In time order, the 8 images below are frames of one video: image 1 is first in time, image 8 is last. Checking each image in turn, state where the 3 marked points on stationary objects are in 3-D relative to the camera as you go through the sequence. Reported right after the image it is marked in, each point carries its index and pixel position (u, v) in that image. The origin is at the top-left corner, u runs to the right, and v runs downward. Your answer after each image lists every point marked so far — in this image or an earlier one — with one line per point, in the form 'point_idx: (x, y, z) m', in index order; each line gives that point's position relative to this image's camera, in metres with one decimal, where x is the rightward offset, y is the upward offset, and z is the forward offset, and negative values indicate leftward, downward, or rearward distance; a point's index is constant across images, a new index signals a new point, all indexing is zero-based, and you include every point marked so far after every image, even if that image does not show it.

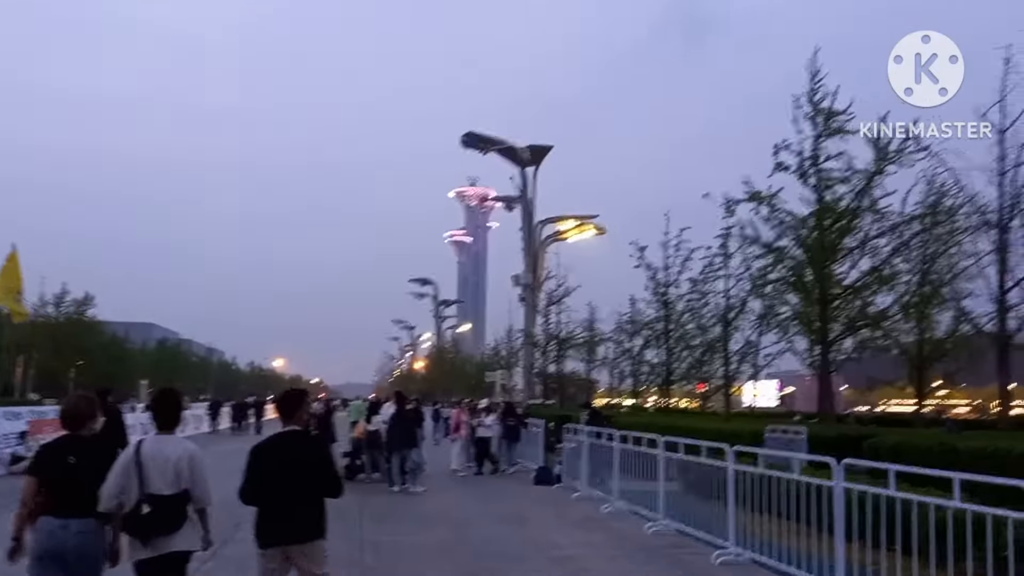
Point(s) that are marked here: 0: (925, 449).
0: (+7.1, -2.8, +14.8) m
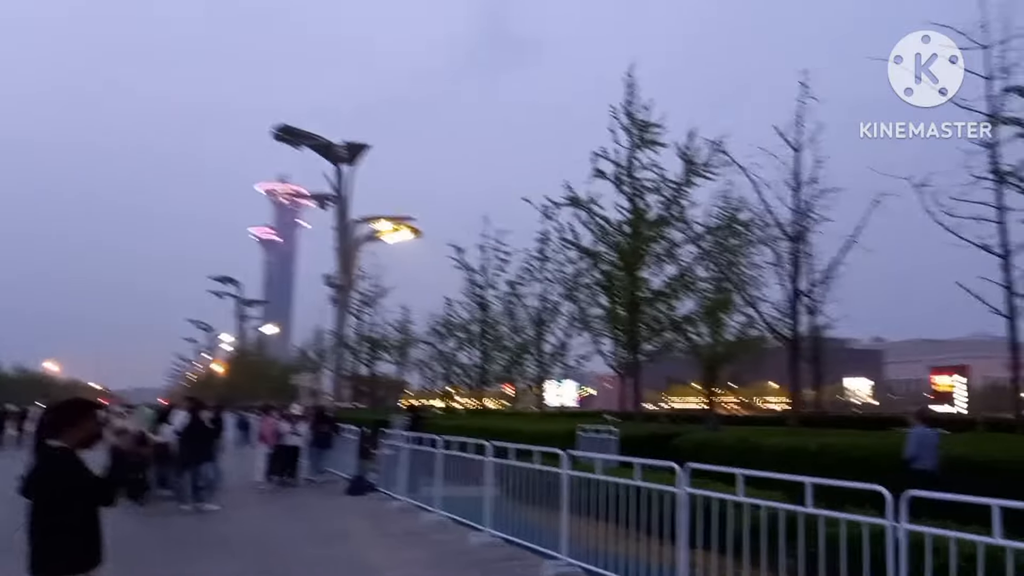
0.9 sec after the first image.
0: (+3.9, -2.8, +15.4) m
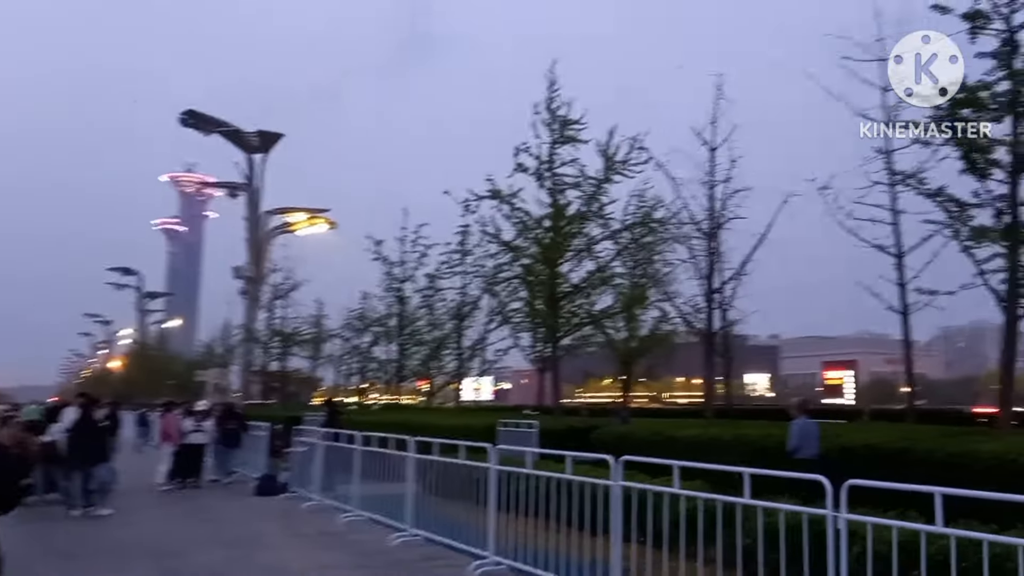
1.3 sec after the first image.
0: (+2.5, -2.7, +15.5) m
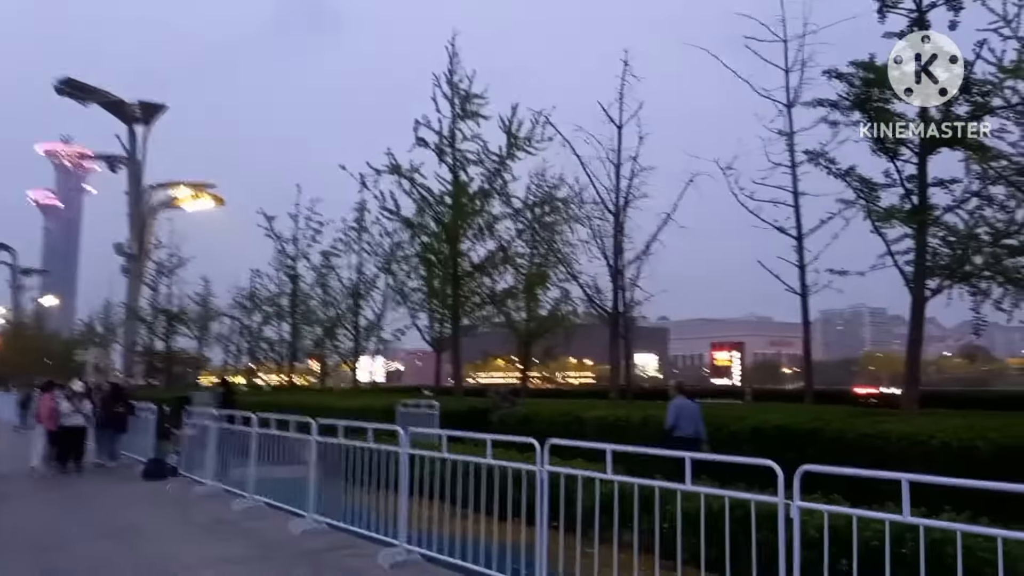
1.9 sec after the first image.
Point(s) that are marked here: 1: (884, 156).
0: (+0.8, -2.3, +15.3) m
1: (+5.3, +1.9, +12.1) m
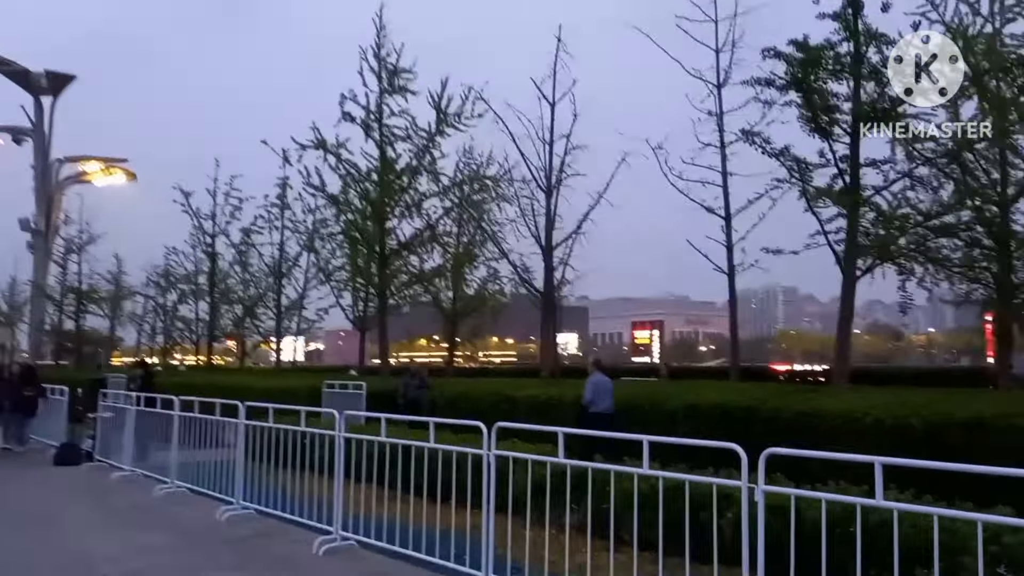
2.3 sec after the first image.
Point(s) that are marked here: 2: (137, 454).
0: (-0.4, -2.0, +15.1) m
1: (+4.3, +2.2, +12.3) m
2: (-5.4, -2.4, +12.4) m
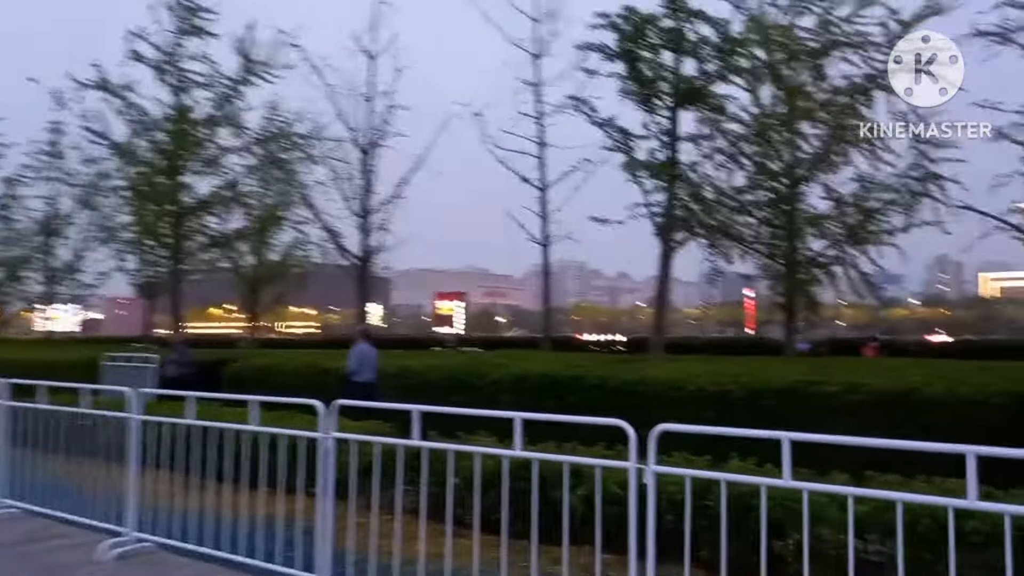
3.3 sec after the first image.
0: (-3.5, -1.4, +14.2) m
1: (+1.8, +2.6, +12.4) m
2: (-7.8, -1.8, +10.4) m
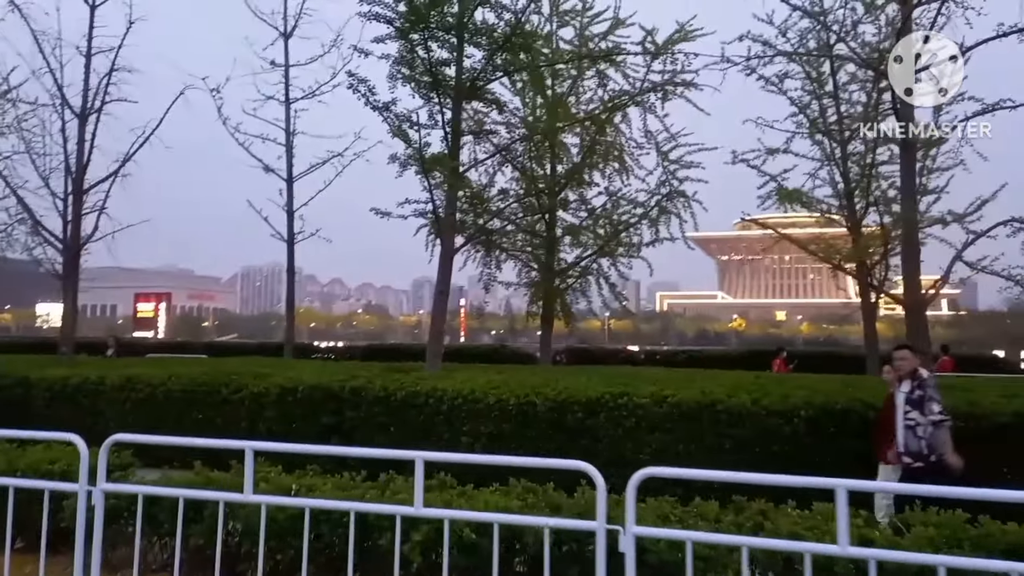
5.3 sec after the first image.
0: (-7.1, -1.3, +11.5) m
1: (-1.3, +2.5, +11.5) m
2: (-9.9, -1.5, +6.6) m
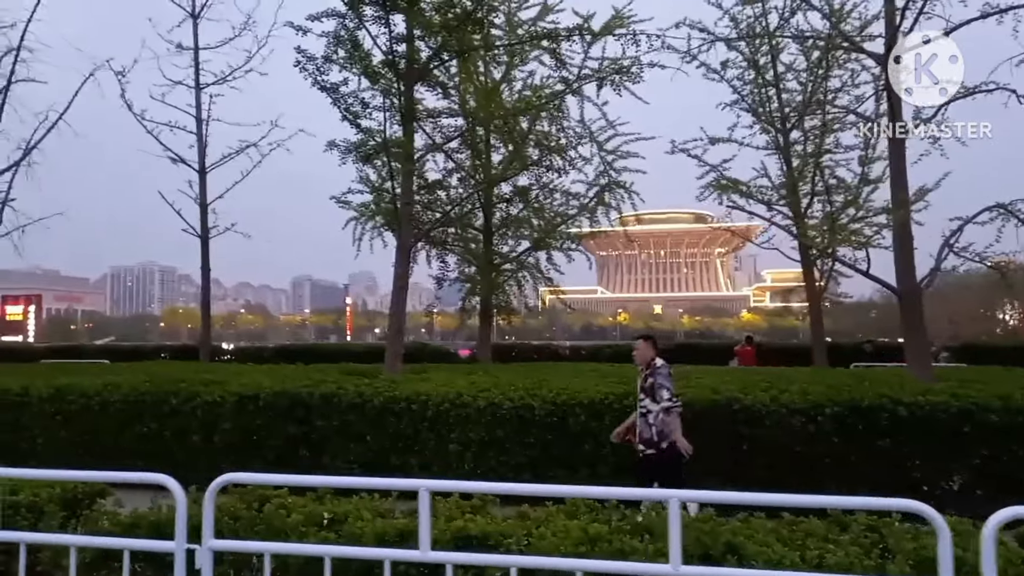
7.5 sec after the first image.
0: (-7.5, -1.3, +9.9) m
1: (-1.8, +2.6, +10.6) m
2: (-9.7, -1.6, +4.7) m
